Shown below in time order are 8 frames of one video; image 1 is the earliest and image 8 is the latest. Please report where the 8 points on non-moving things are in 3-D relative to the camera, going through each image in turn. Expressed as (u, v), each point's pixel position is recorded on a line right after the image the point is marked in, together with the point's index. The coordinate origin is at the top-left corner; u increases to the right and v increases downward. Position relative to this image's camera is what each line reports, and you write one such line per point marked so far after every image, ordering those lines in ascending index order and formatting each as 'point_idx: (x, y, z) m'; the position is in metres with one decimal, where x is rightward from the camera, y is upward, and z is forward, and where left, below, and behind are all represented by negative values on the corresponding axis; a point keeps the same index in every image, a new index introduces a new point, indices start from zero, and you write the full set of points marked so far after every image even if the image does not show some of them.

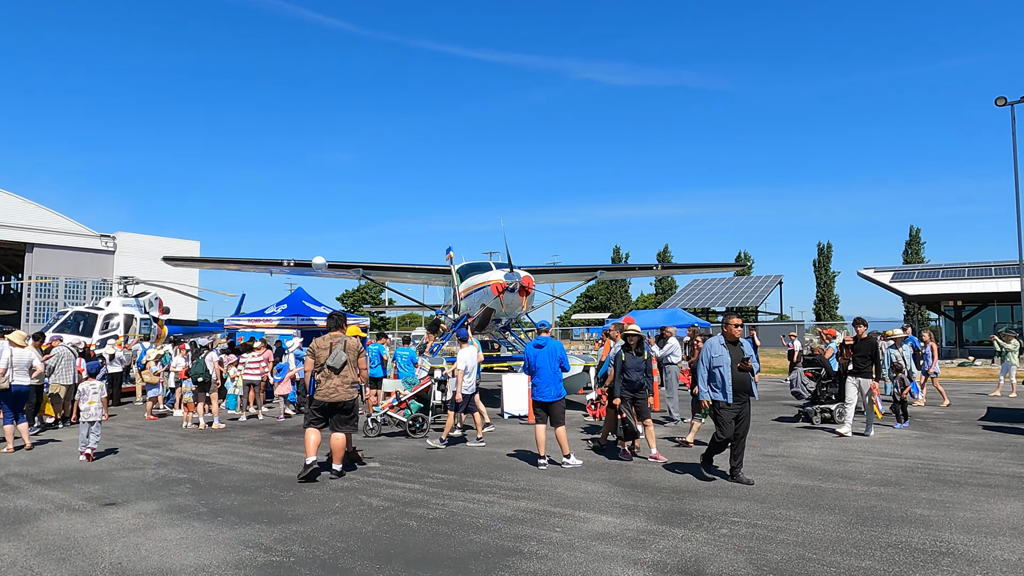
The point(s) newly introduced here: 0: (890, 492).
0: (+3.4, -1.8, +5.5) m
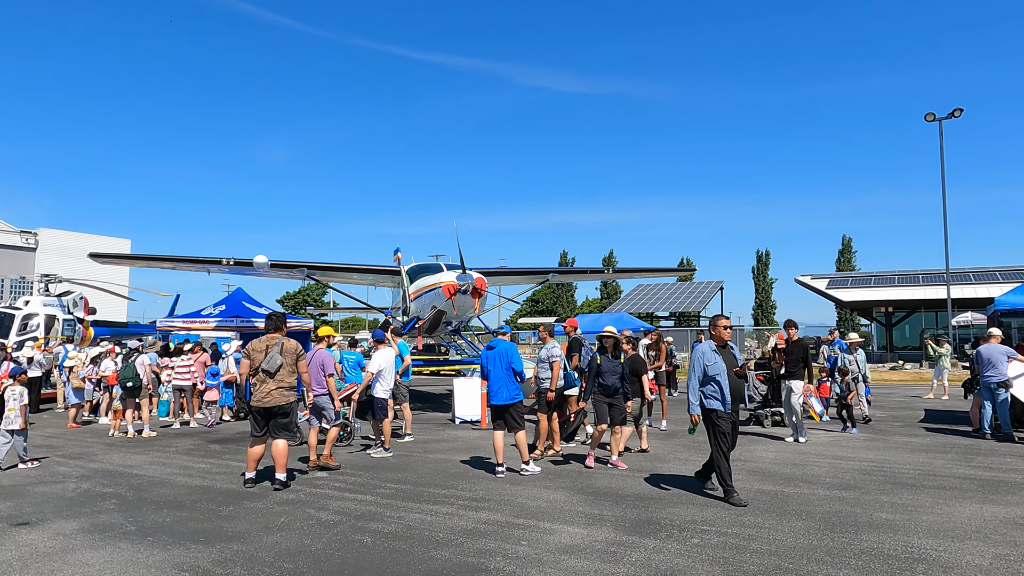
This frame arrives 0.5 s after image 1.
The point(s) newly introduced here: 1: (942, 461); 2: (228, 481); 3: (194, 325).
0: (+3.1, -1.9, +5.5) m
1: (+5.0, -2.0, +7.1) m
2: (-3.3, -2.2, +7.1) m
3: (-8.6, -1.0, +16.5) m
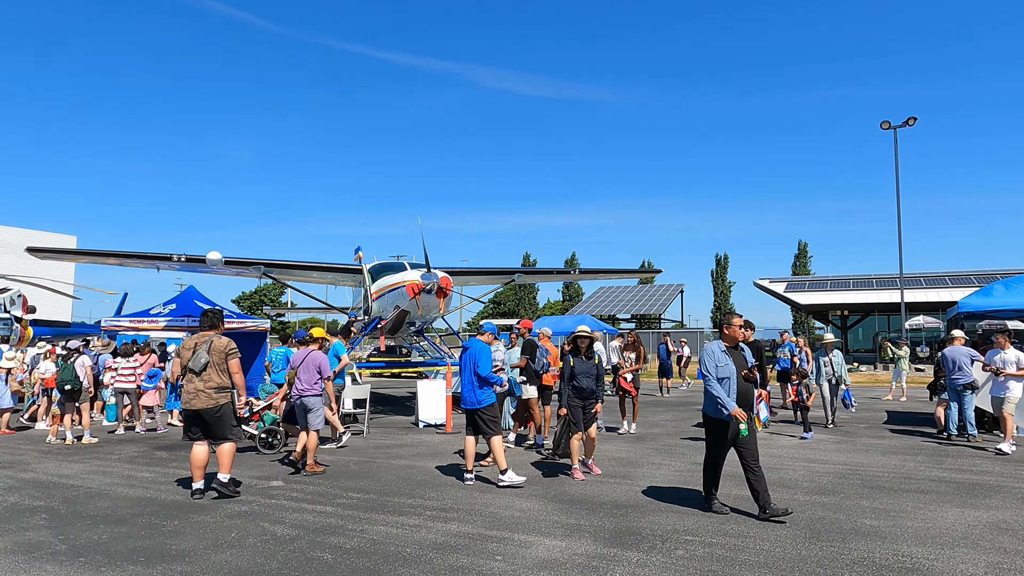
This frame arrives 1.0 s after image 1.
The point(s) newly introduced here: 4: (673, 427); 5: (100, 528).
0: (+2.8, -1.9, +5.4) m
1: (+4.6, -2.0, +7.0) m
2: (-3.6, -2.2, +6.6) m
3: (-9.5, -0.9, +15.7) m
4: (+3.1, -2.5, +10.9) m
5: (-3.7, -2.1, +5.4) m
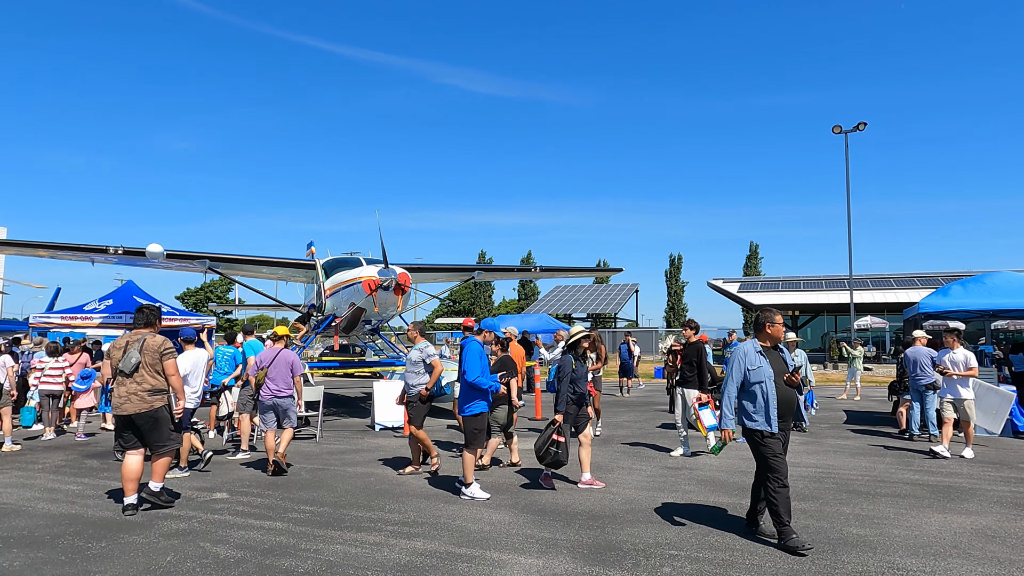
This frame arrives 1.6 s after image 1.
0: (+2.6, -1.9, +5.2) m
1: (+4.2, -2.0, +7.0) m
2: (-4.0, -2.1, +6.0) m
3: (-10.5, -0.8, +14.6) m
4: (+2.4, -2.5, +10.7) m
5: (-3.9, -2.1, +4.8) m
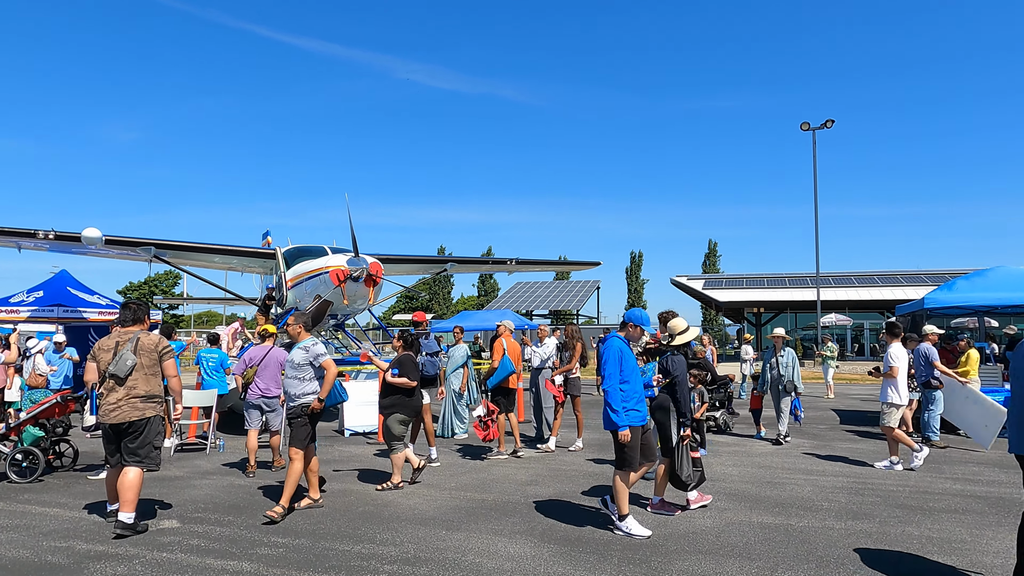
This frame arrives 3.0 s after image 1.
0: (+2.7, -1.8, +4.5) m
1: (+4.2, -1.9, +6.4) m
2: (-3.9, -2.0, +4.8) m
3: (-11.0, -0.6, +12.9) m
4: (+2.2, -2.4, +10.0) m
5: (-3.7, -1.9, +3.7) m
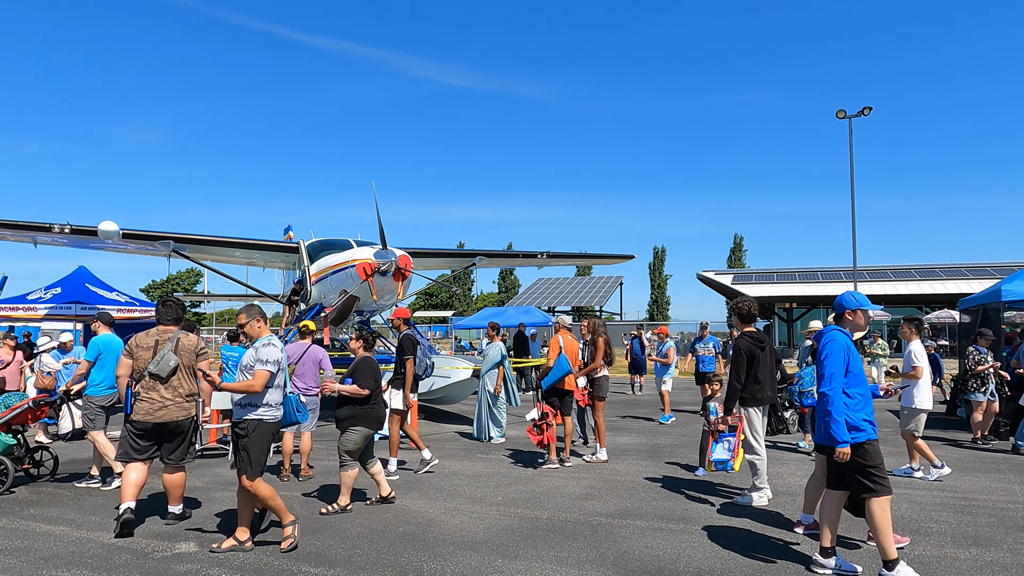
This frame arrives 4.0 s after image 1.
0: (+2.8, -1.7, +4.3) m
1: (+4.4, -1.8, +6.2) m
2: (-3.8, -1.9, +4.9) m
3: (-10.6, -0.6, +13.2) m
4: (+2.5, -2.3, +9.8) m
5: (-3.7, -1.9, +3.7) m
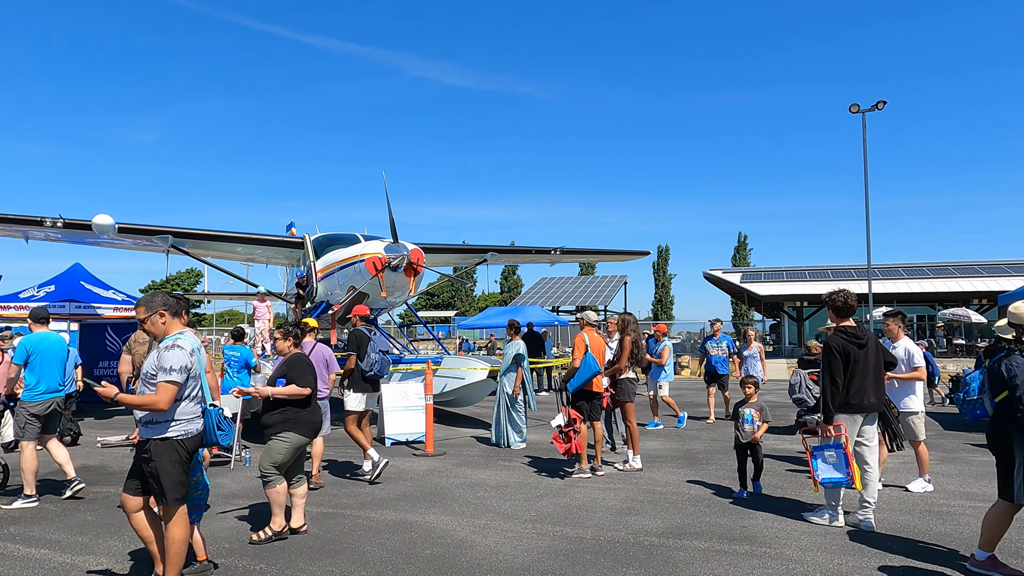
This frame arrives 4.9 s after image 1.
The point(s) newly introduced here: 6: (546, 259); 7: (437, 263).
0: (+3.1, -1.6, +3.7) m
1: (+4.7, -1.8, +5.6) m
2: (-3.5, -1.9, +4.3) m
3: (-10.3, -0.5, +12.6) m
4: (+2.8, -2.2, +9.2) m
5: (-3.4, -1.9, +3.1) m
6: (+1.0, +0.9, +19.7) m
7: (-2.4, +0.7, +18.2) m
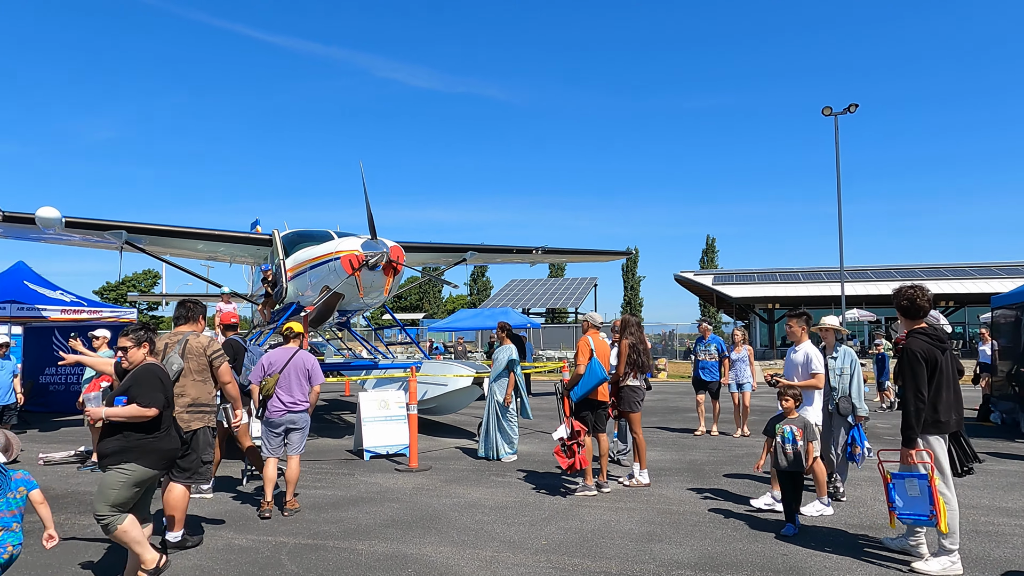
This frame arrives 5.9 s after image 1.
0: (+3.2, -1.6, +3.3) m
1: (+4.7, -1.8, +5.2) m
2: (-3.4, -1.9, +3.5) m
3: (-10.6, -0.5, +11.5) m
4: (+2.6, -2.2, +8.8) m
5: (-3.2, -1.8, +2.3) m
6: (+0.2, +0.9, +19.1) m
7: (-3.0, +0.7, +17.4) m
